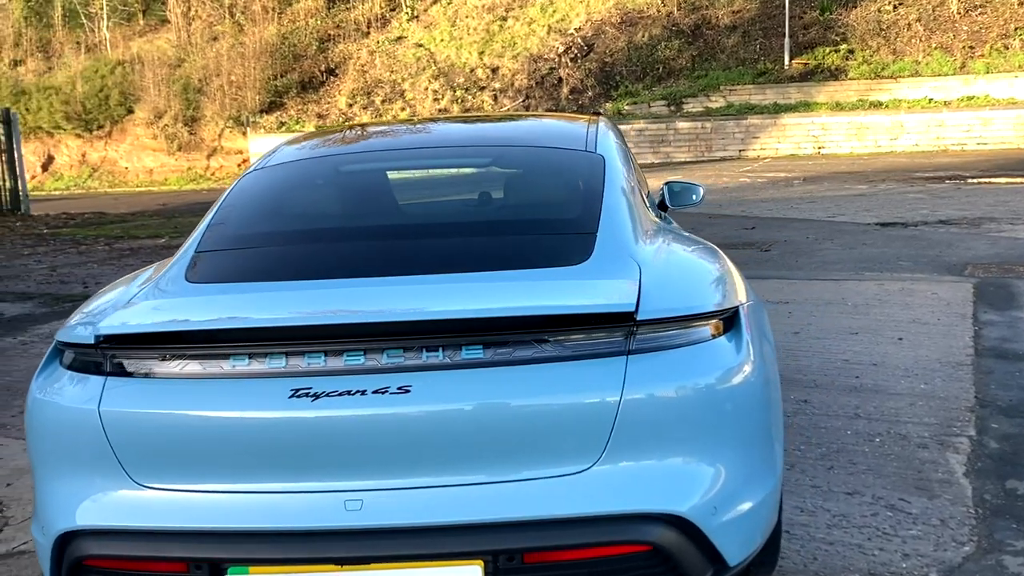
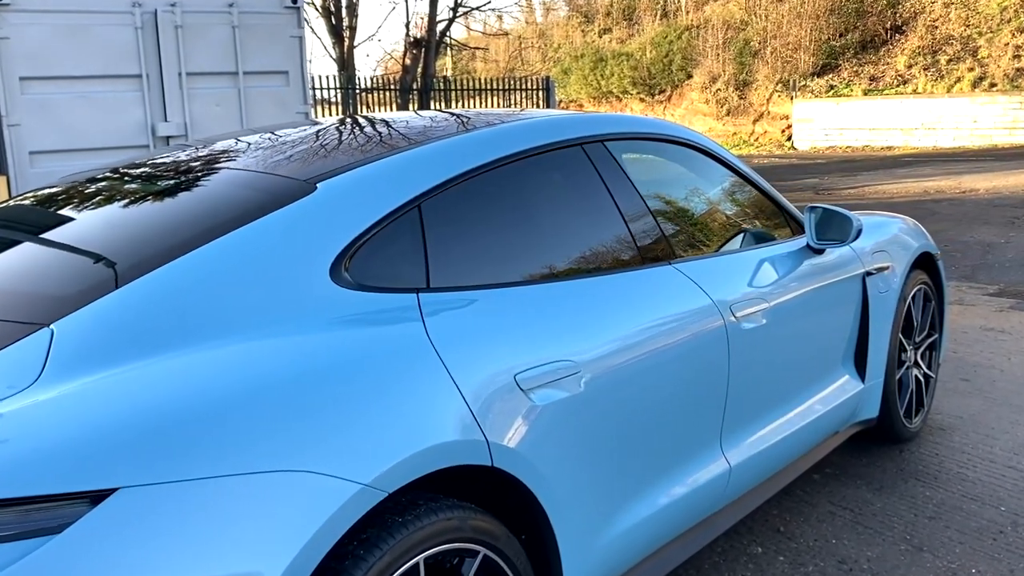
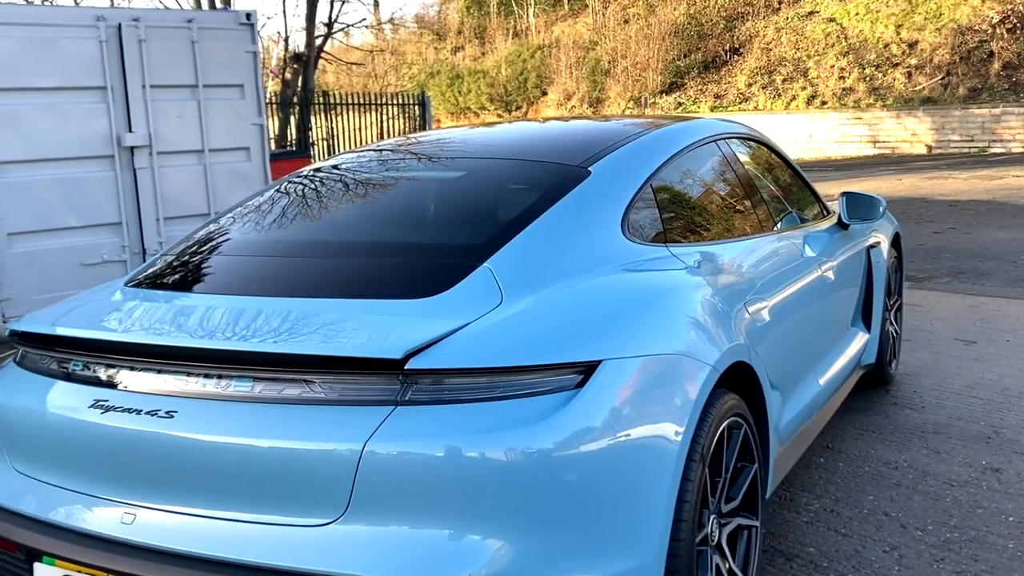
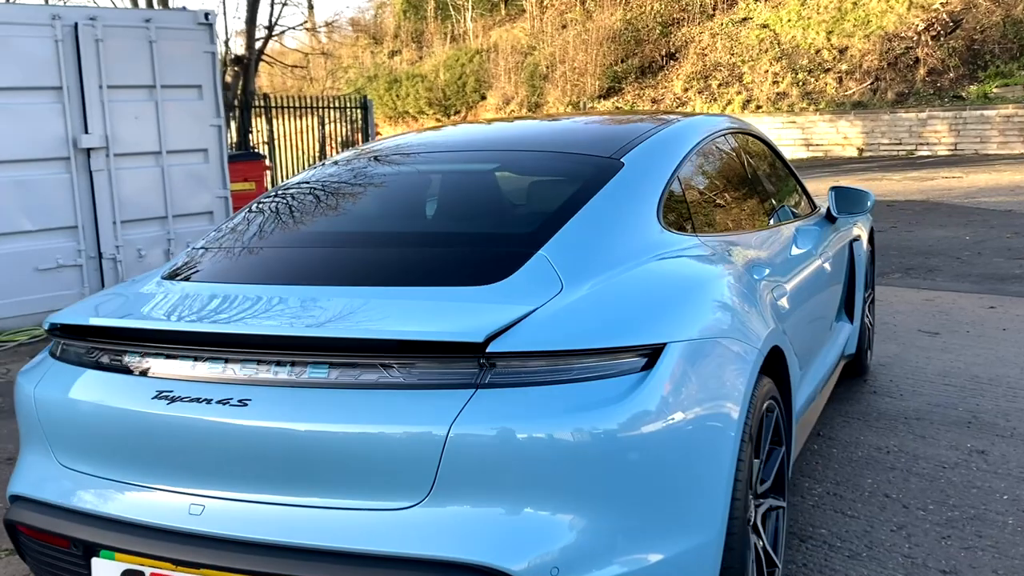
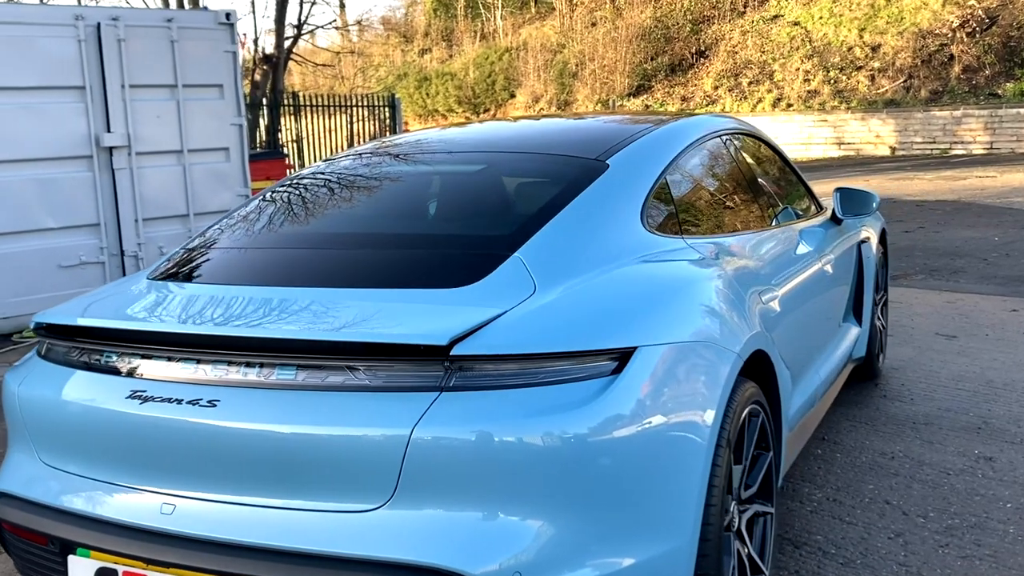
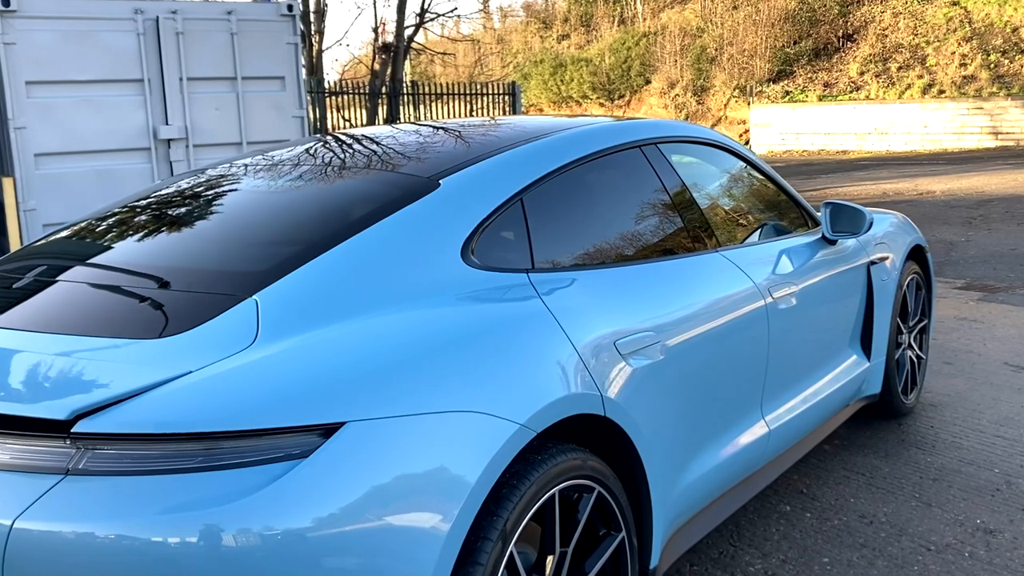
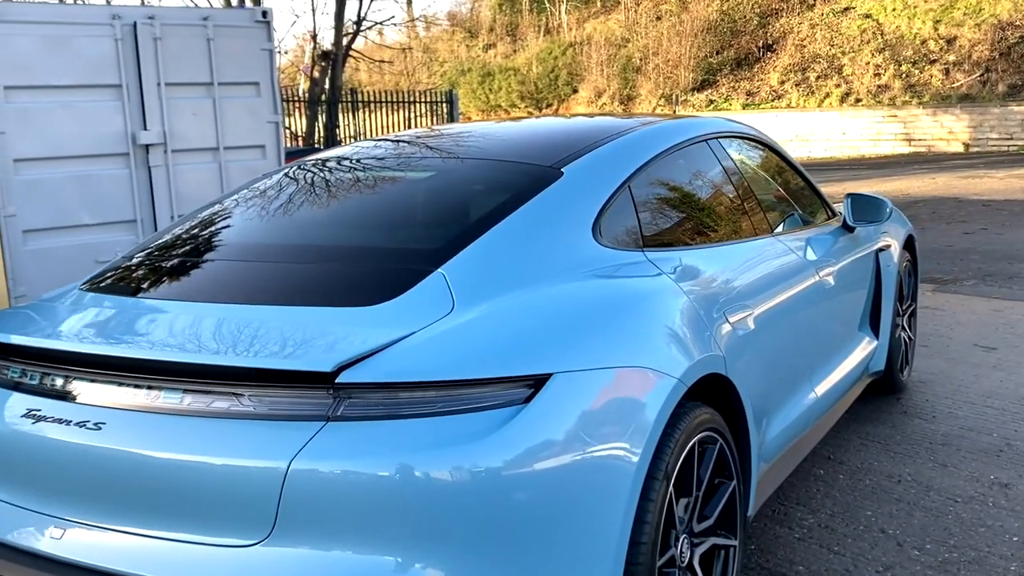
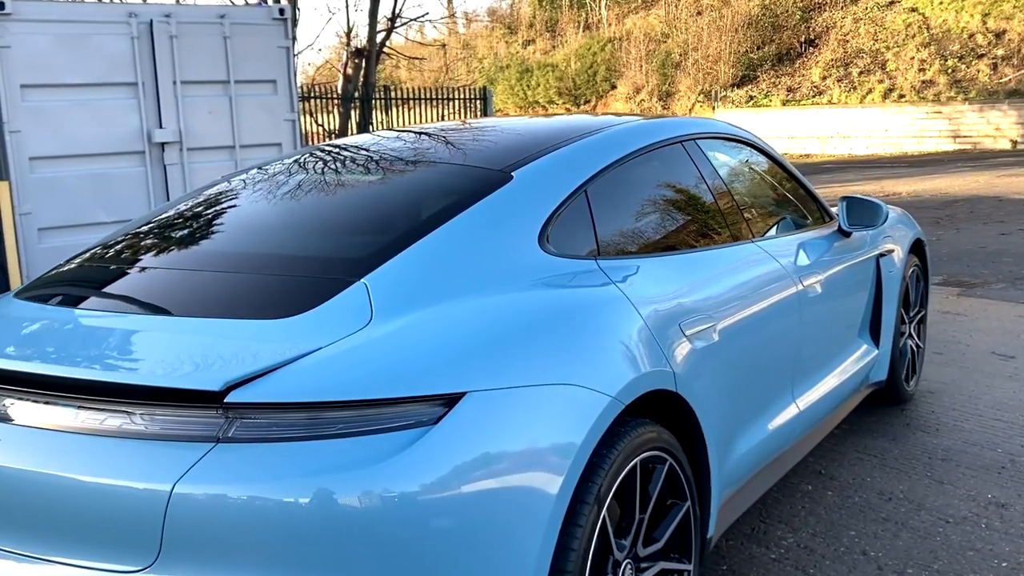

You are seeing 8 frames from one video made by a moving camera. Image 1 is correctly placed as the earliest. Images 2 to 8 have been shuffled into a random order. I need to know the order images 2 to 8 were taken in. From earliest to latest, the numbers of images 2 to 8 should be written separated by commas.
4, 5, 3, 7, 8, 6, 2
